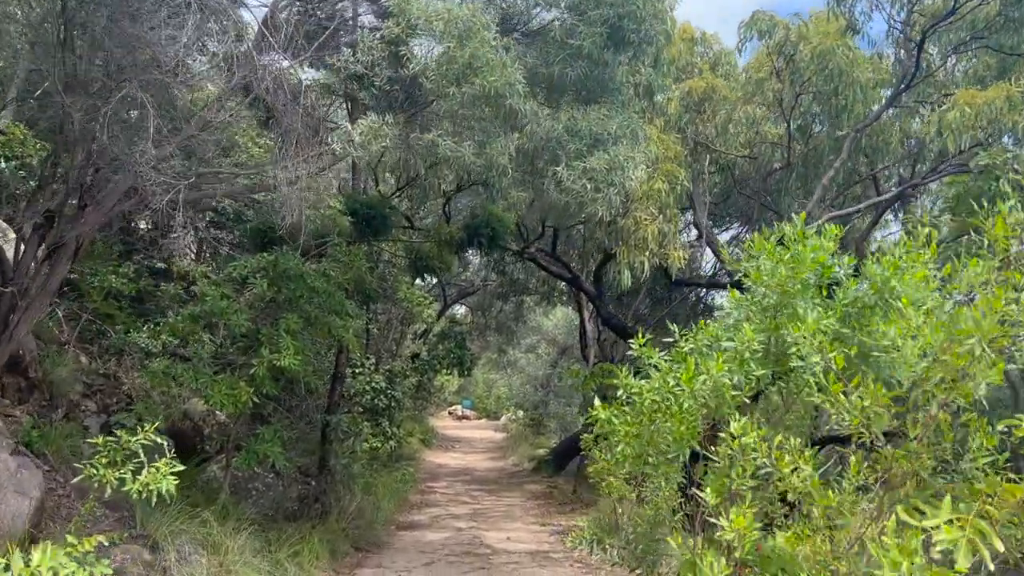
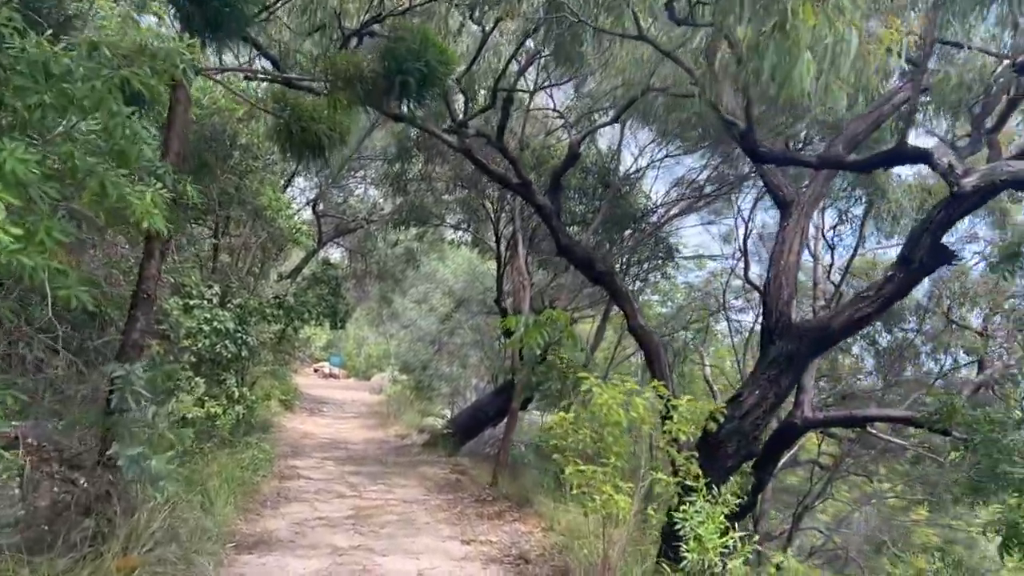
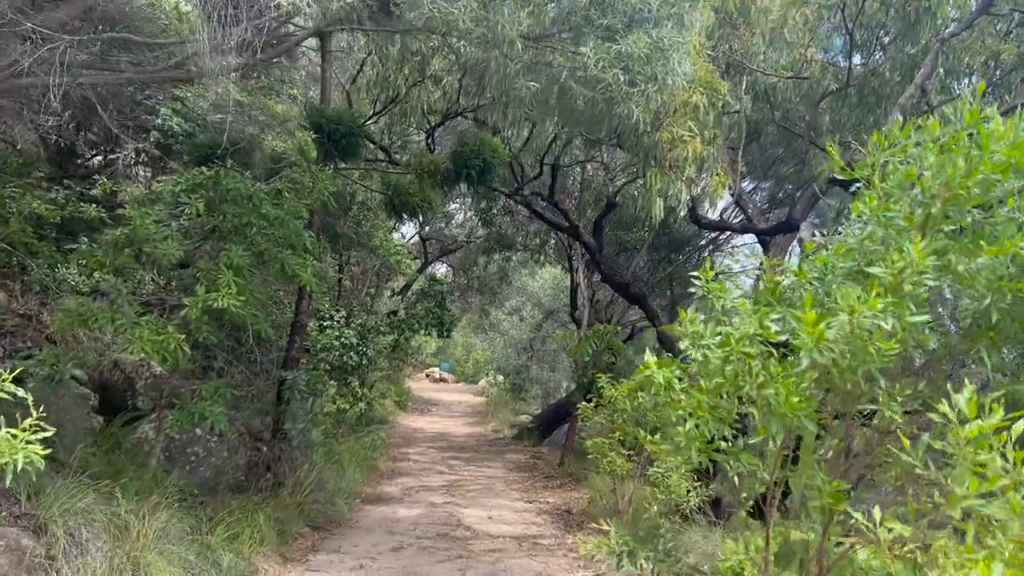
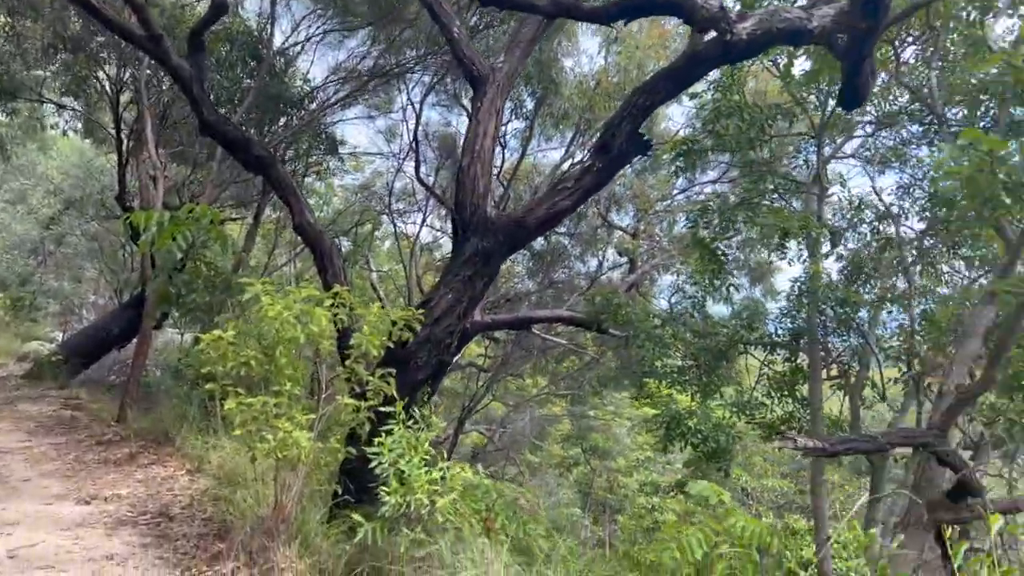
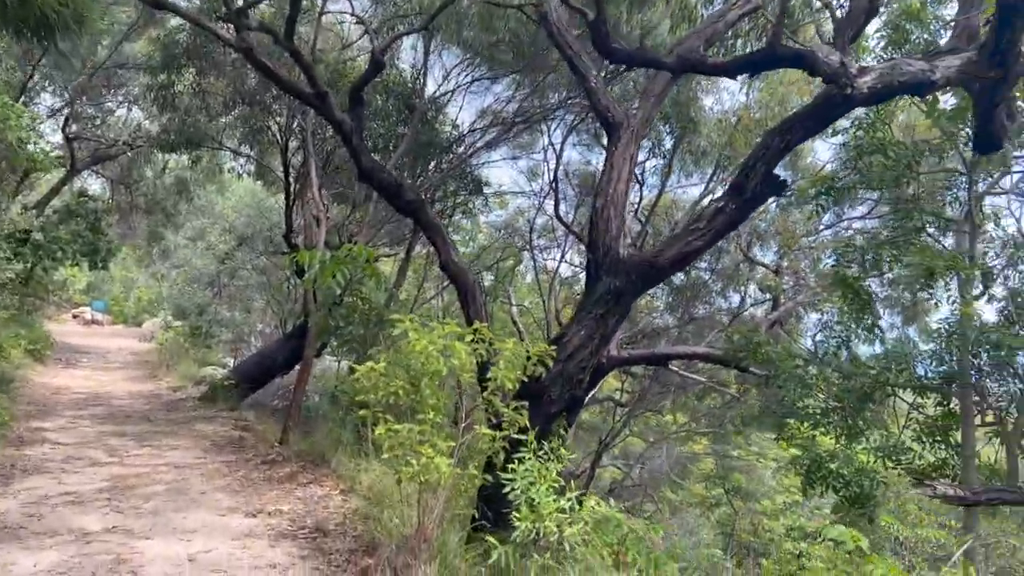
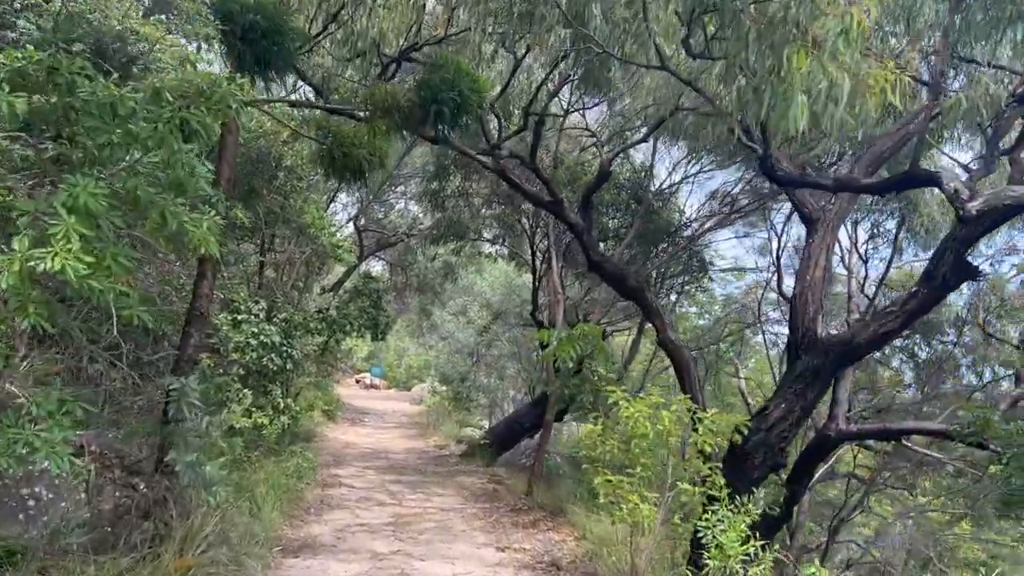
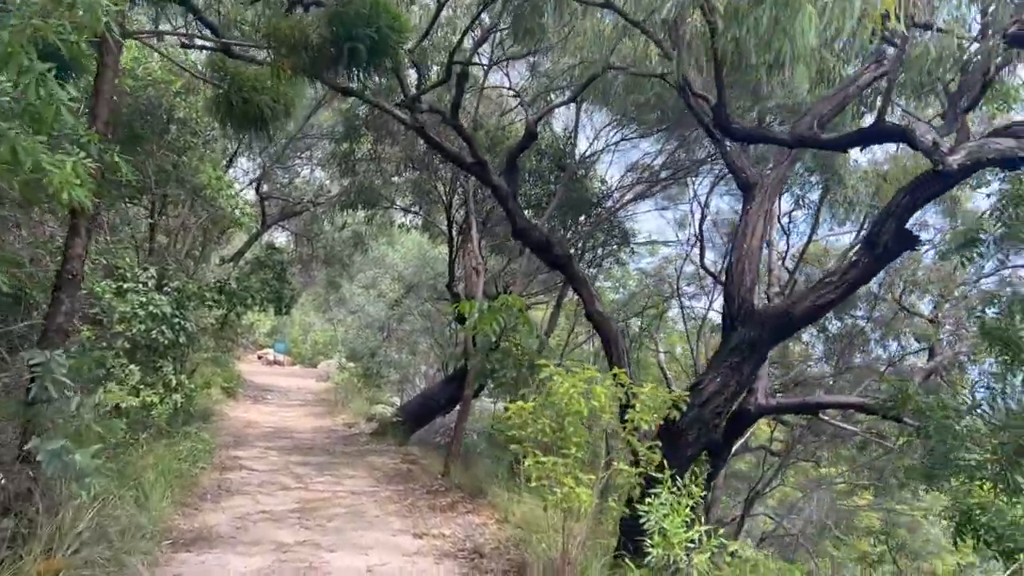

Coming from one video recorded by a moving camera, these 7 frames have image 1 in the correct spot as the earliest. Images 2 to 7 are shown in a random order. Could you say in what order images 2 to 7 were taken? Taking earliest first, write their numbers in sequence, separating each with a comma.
3, 6, 2, 7, 5, 4
